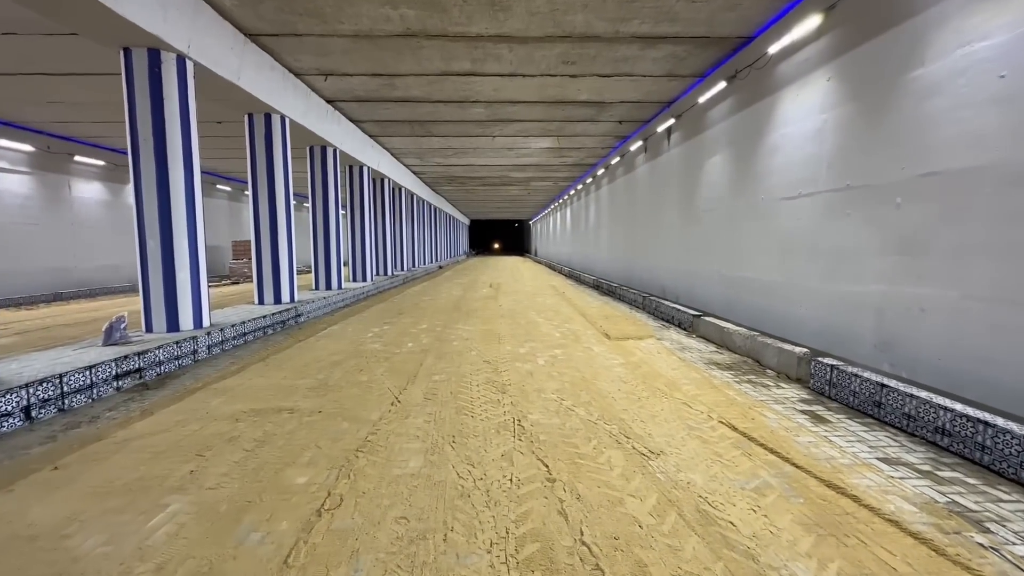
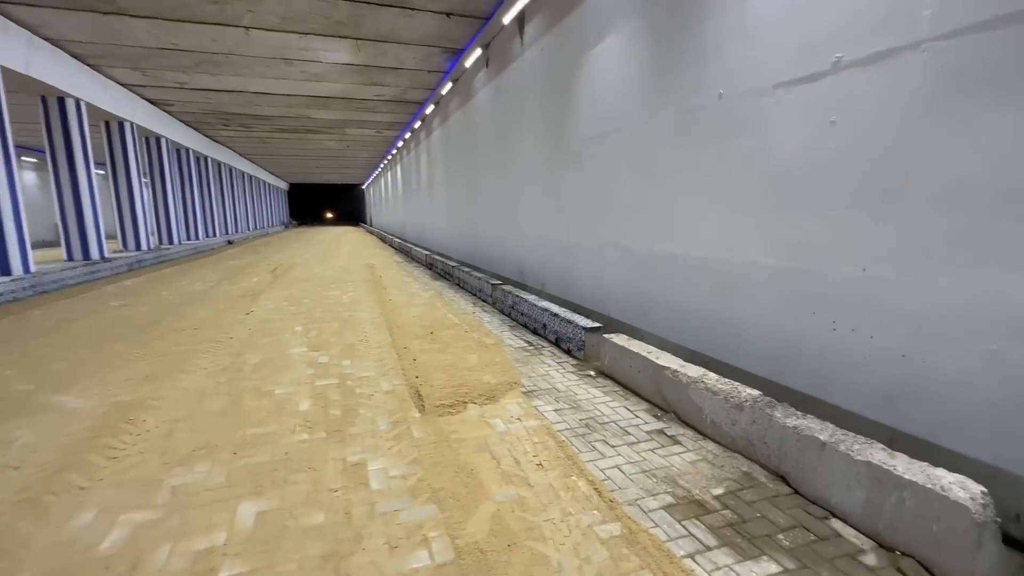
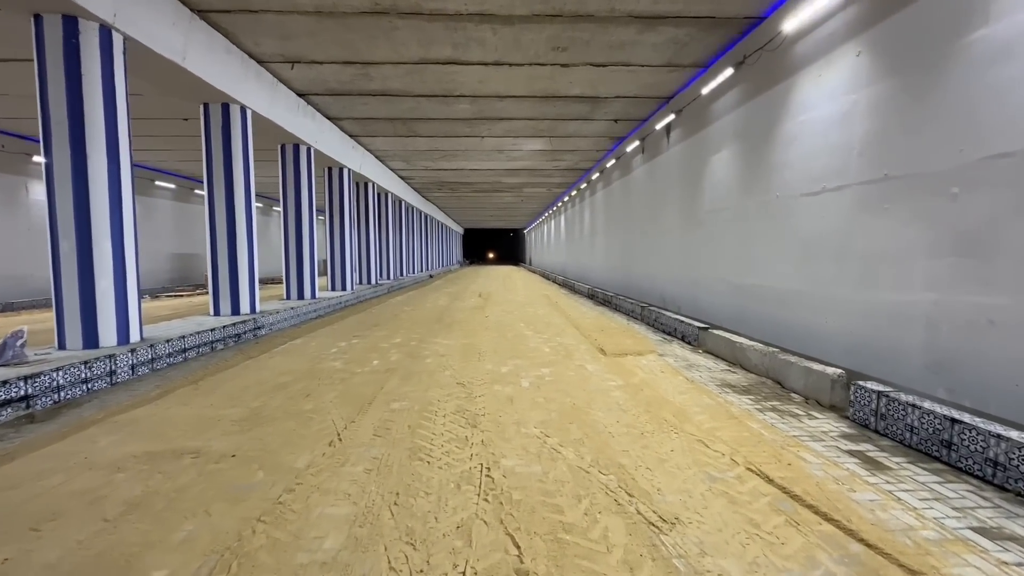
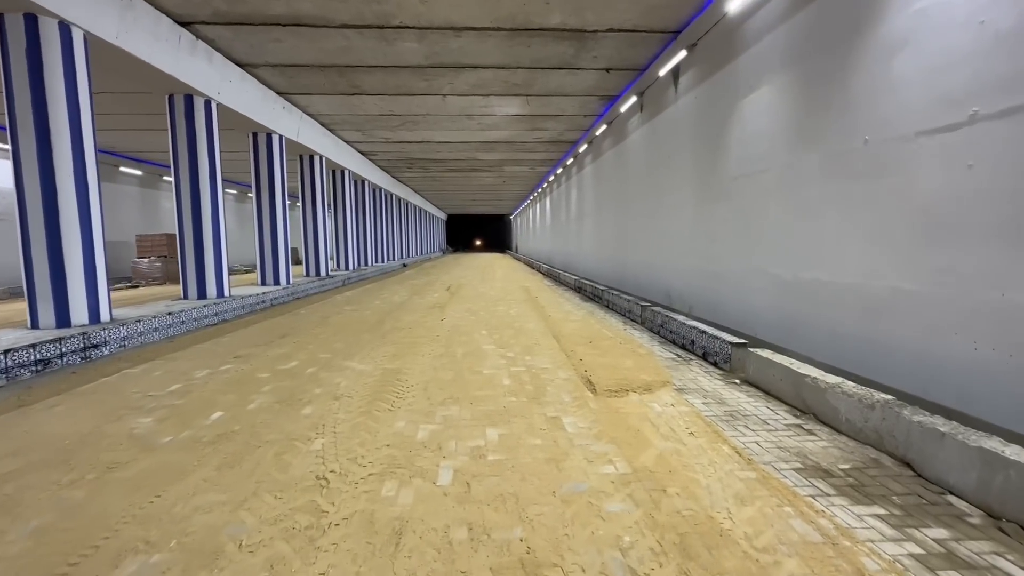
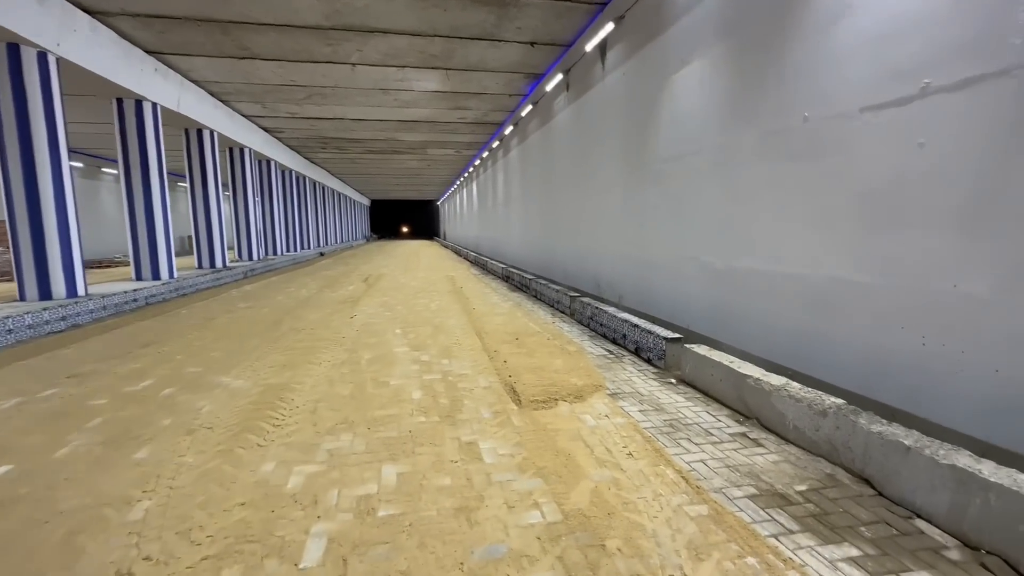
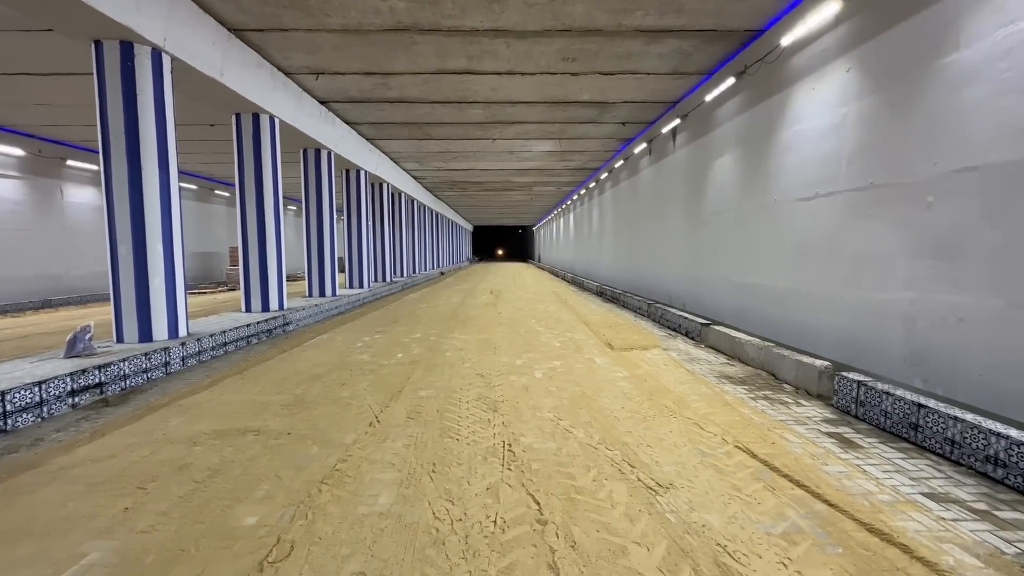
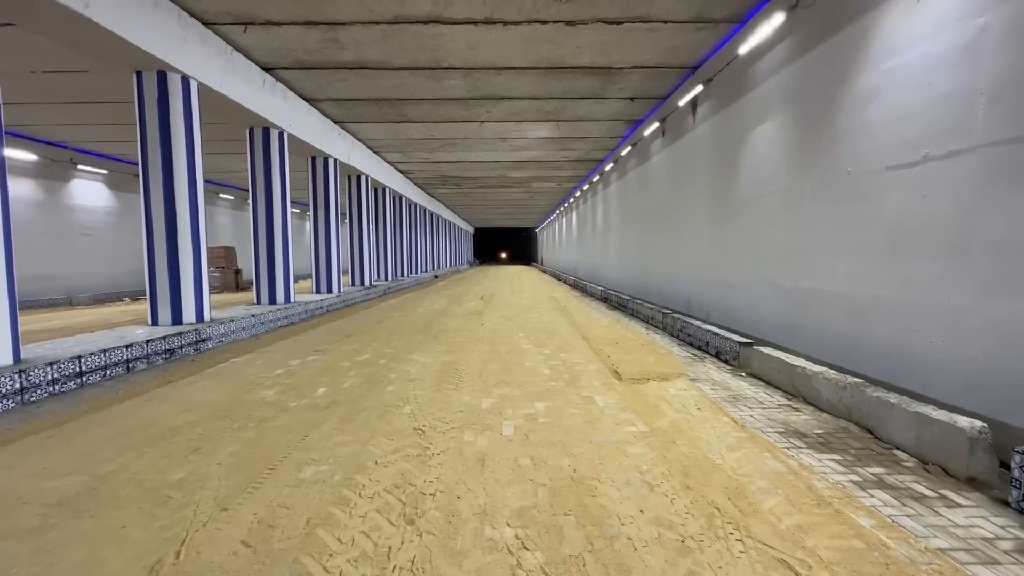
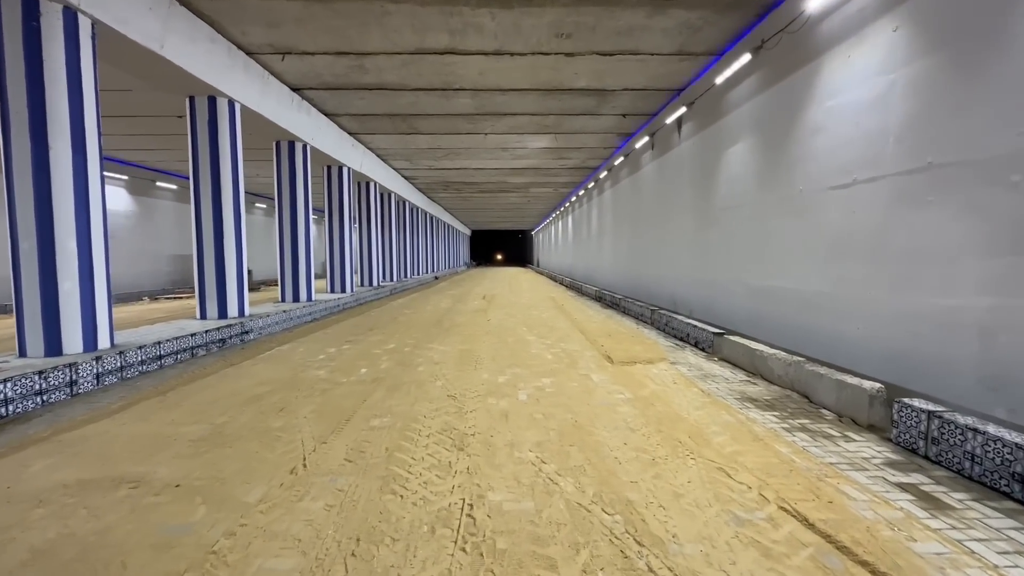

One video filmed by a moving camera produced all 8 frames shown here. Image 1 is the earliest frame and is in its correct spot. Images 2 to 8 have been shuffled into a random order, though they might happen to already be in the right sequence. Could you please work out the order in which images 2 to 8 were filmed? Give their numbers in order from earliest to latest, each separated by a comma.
6, 3, 8, 7, 4, 5, 2
